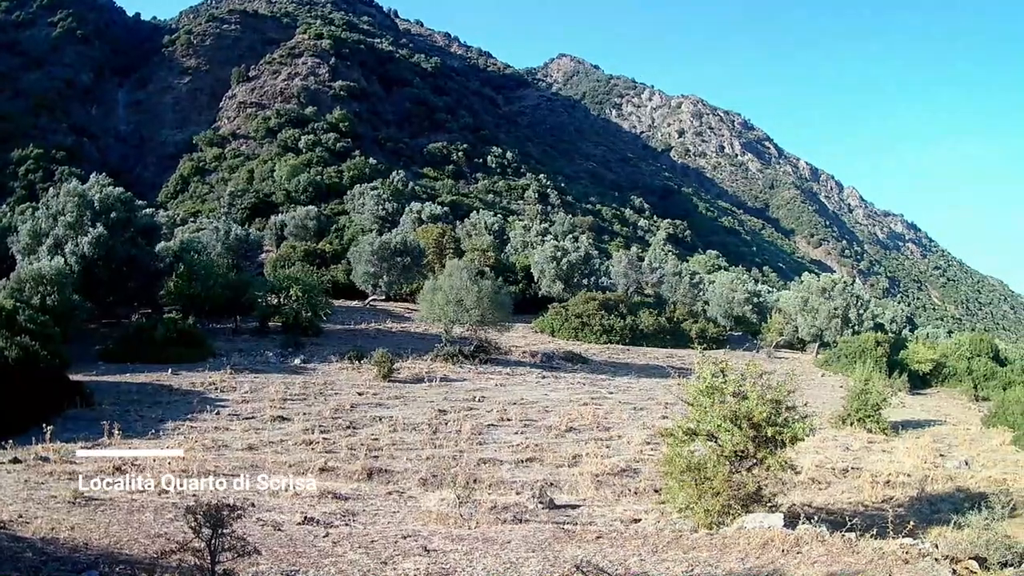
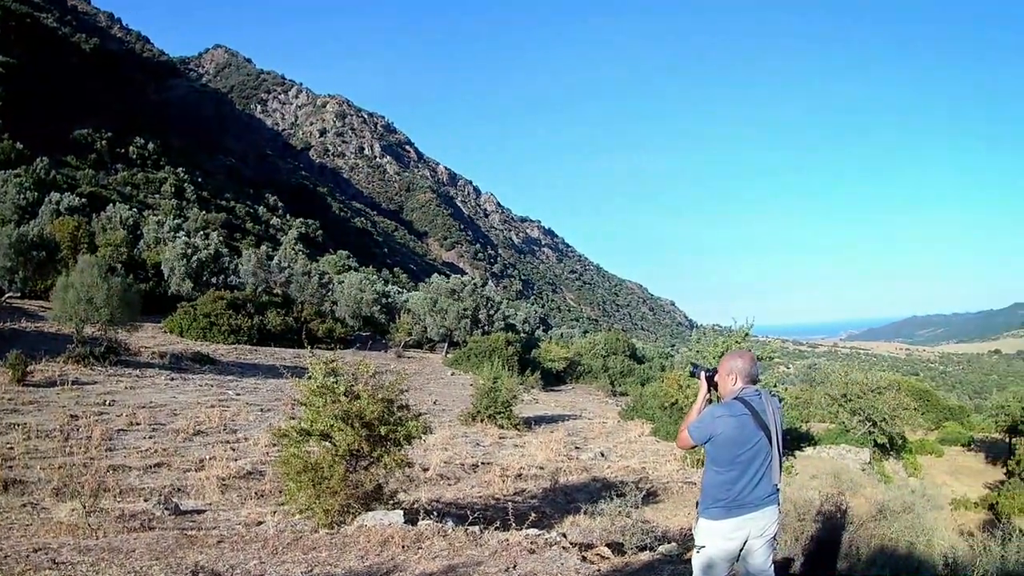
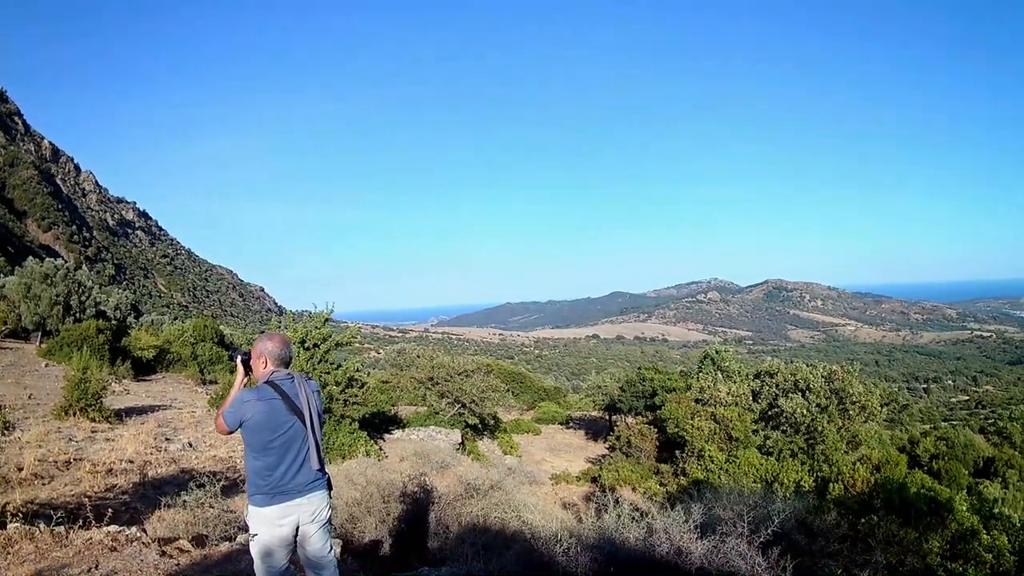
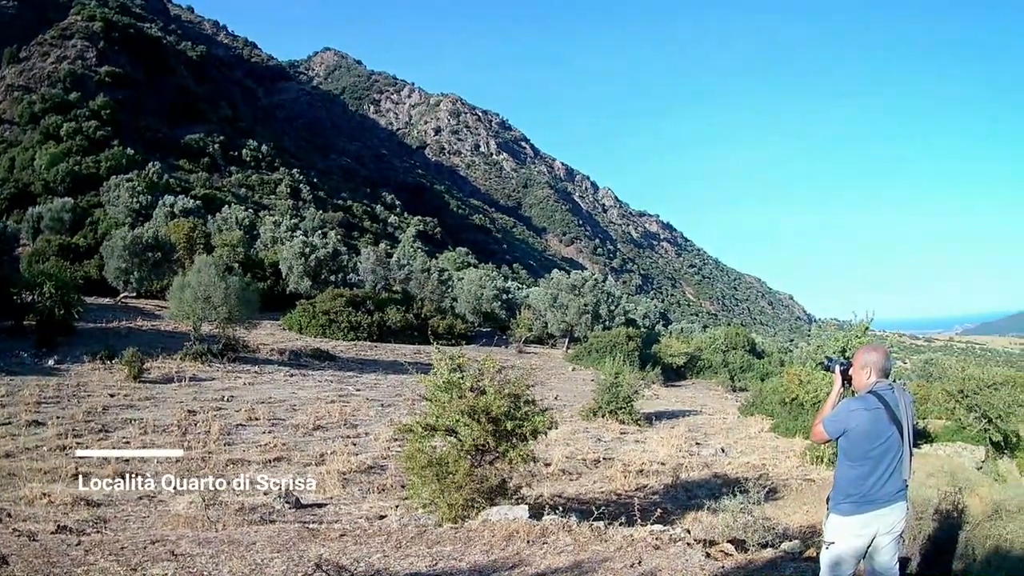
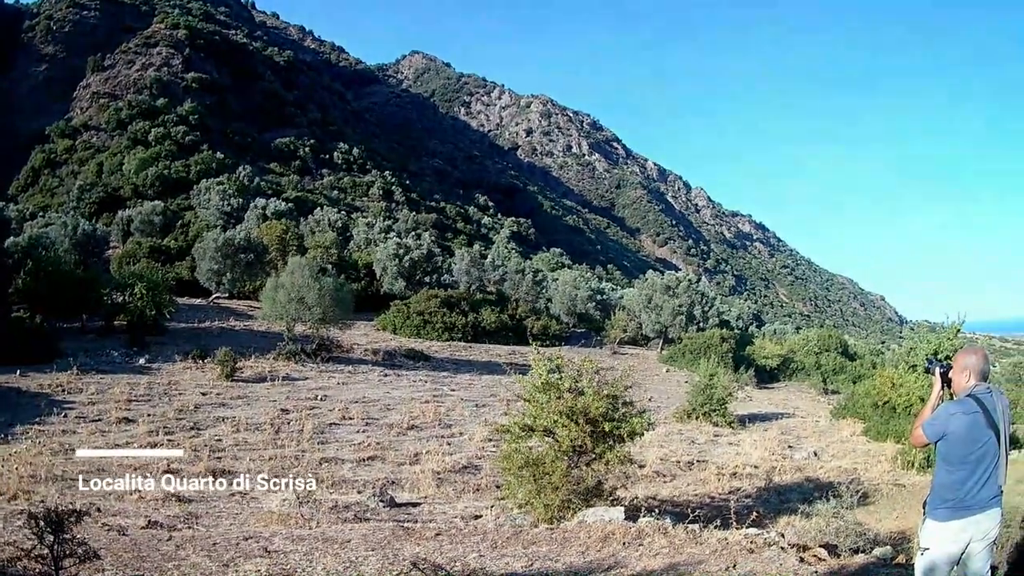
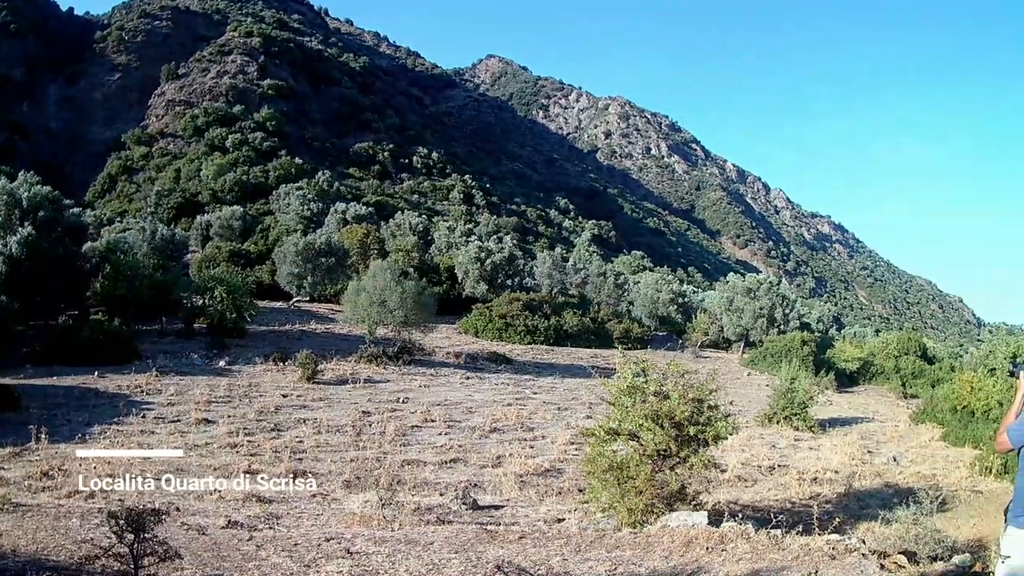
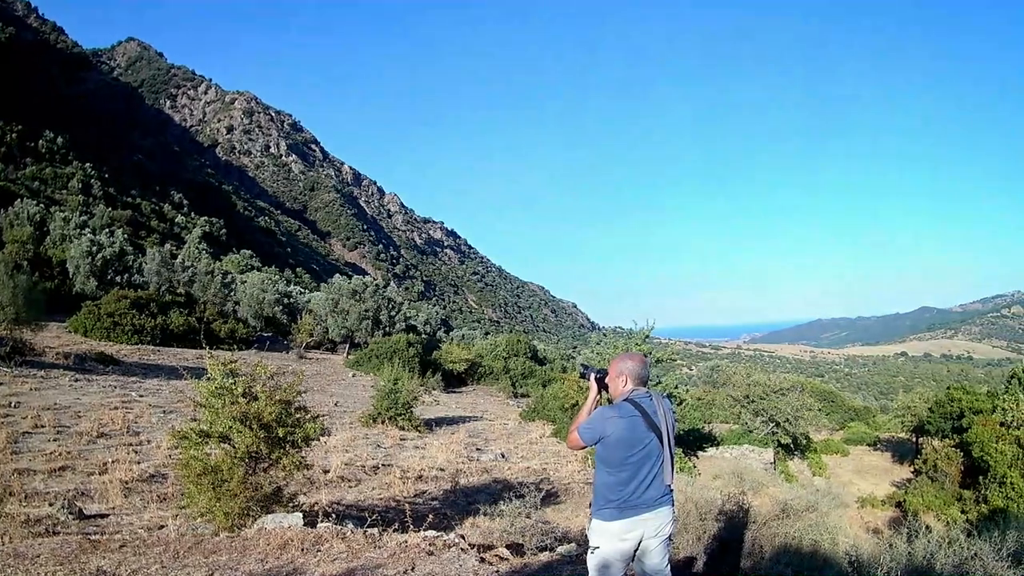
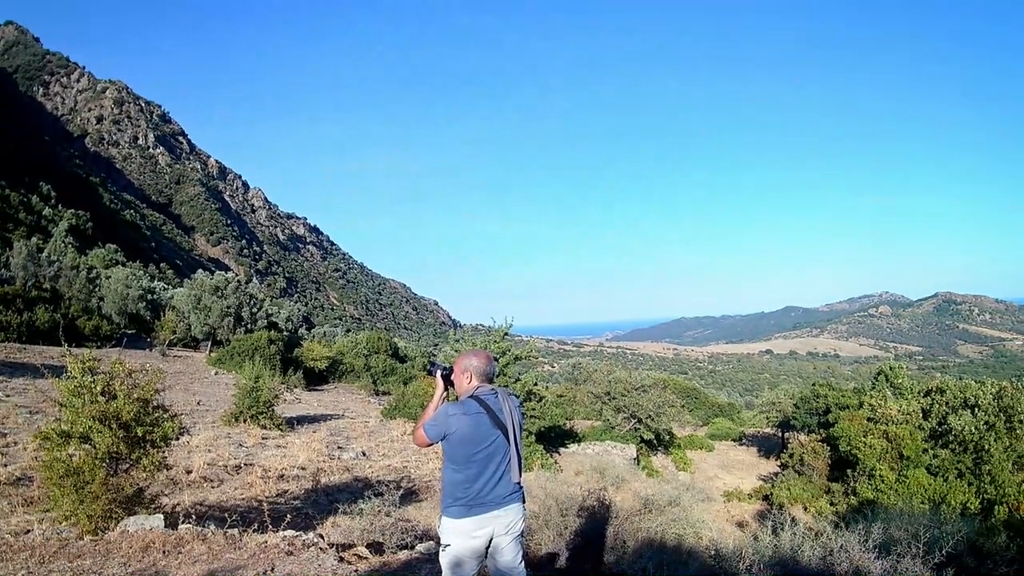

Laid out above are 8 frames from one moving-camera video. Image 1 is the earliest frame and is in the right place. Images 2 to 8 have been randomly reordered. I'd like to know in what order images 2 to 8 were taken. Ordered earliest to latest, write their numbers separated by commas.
6, 5, 4, 2, 7, 8, 3
